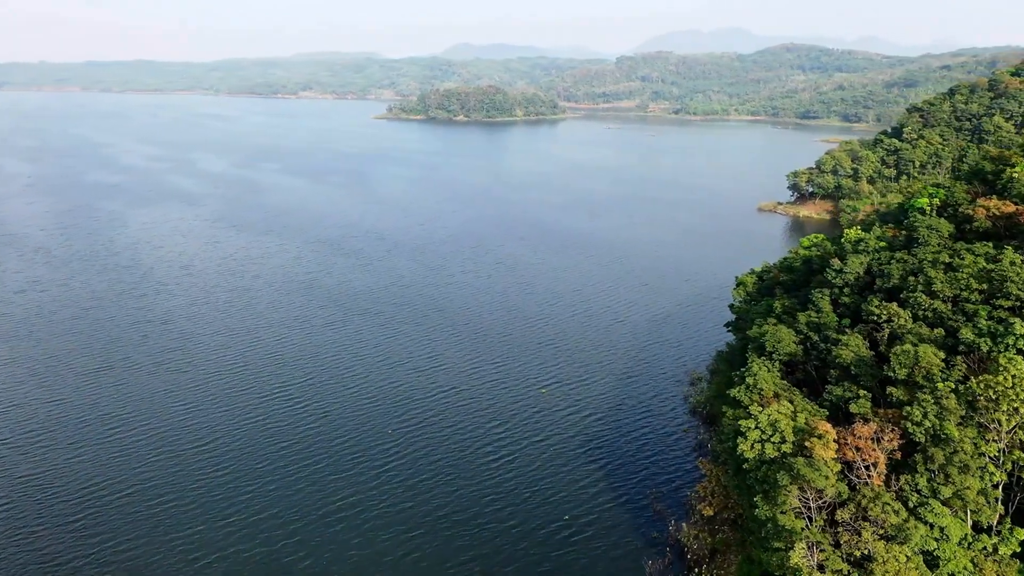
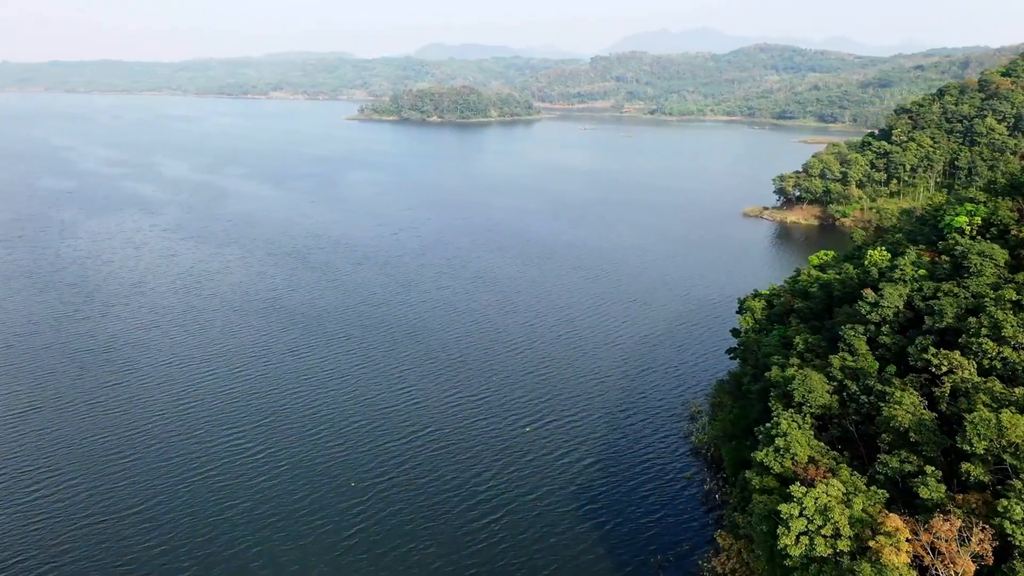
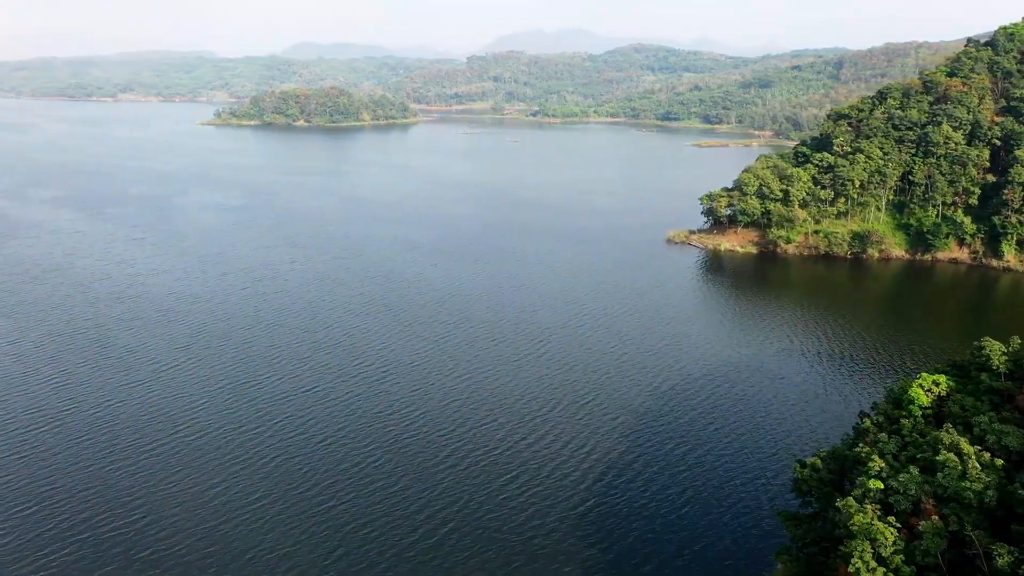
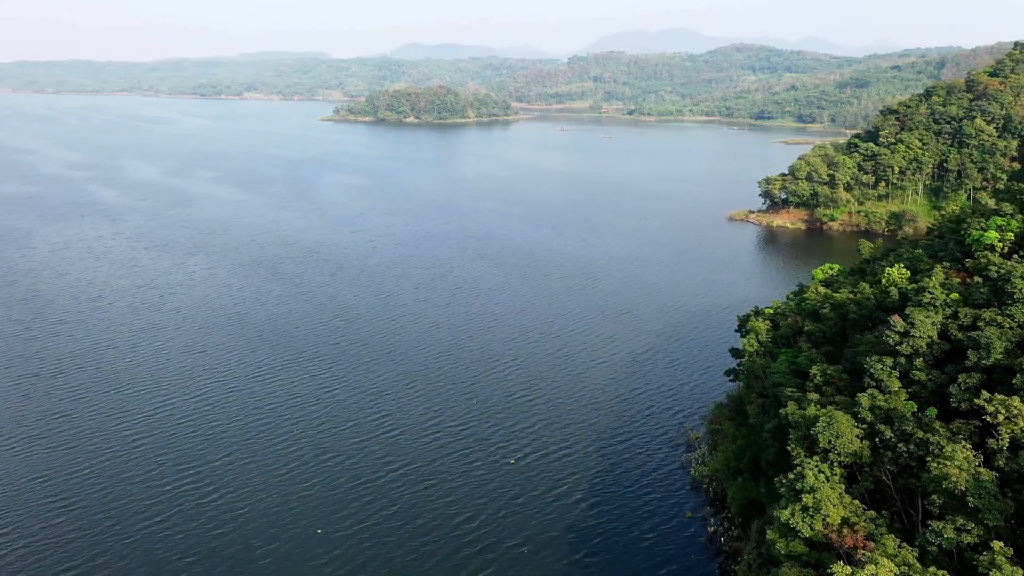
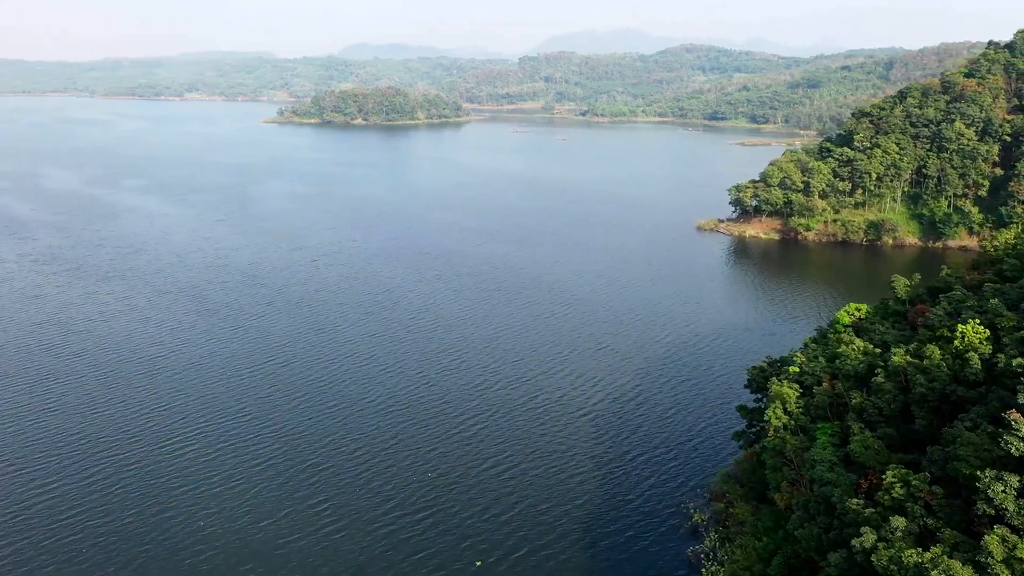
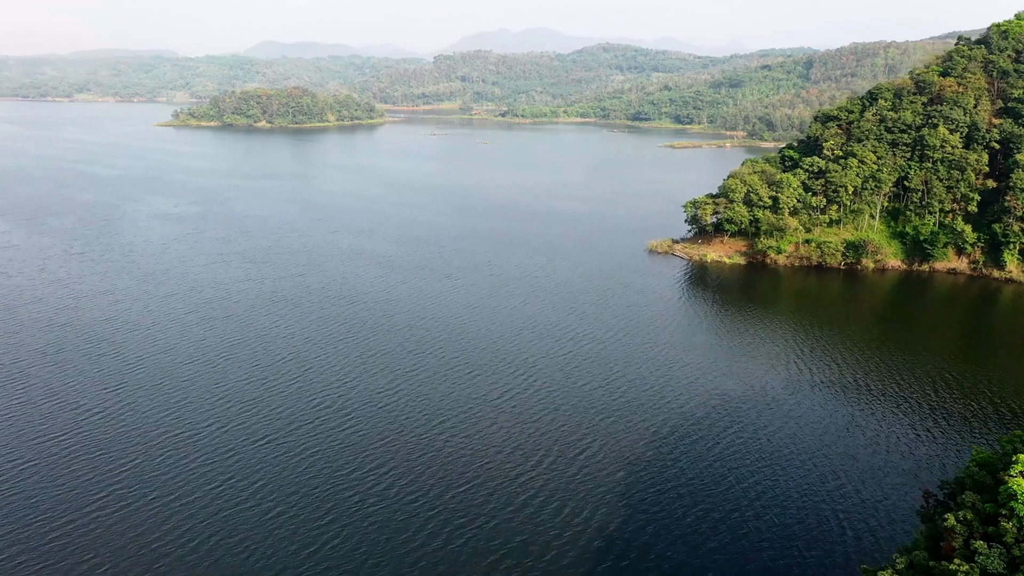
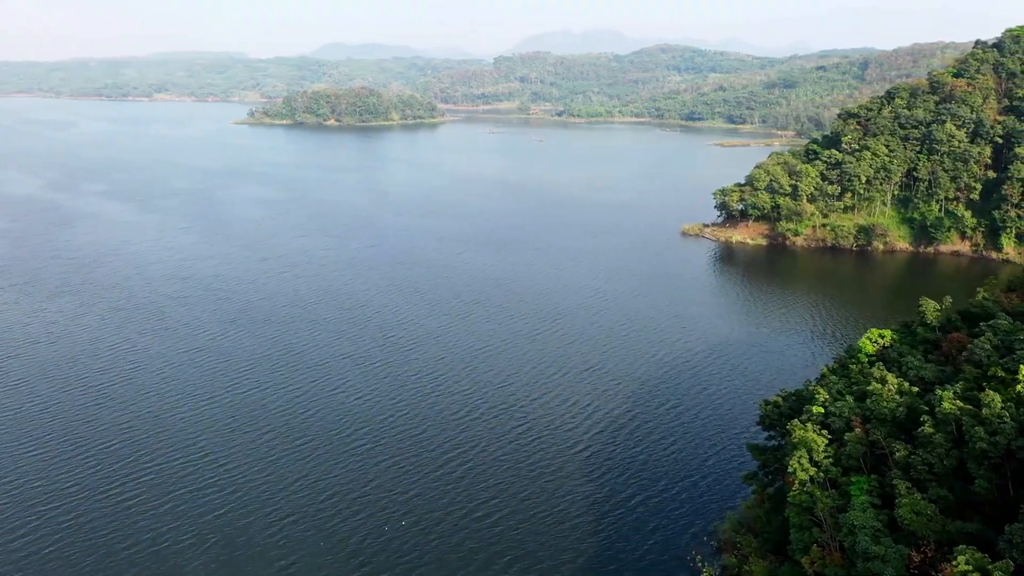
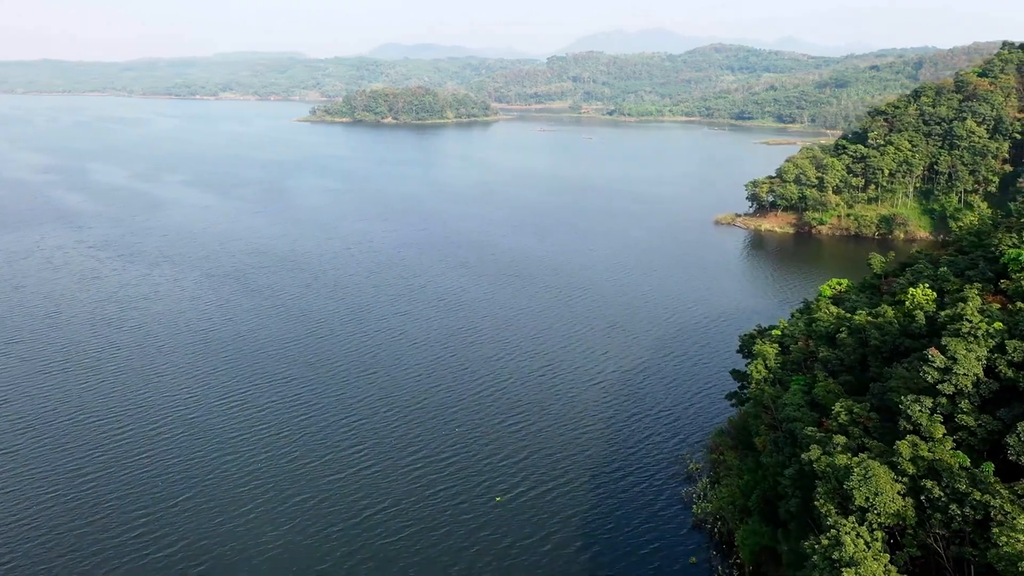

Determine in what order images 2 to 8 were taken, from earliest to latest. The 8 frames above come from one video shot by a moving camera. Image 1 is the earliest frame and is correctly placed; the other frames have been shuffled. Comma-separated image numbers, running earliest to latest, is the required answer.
2, 4, 8, 5, 7, 3, 6
